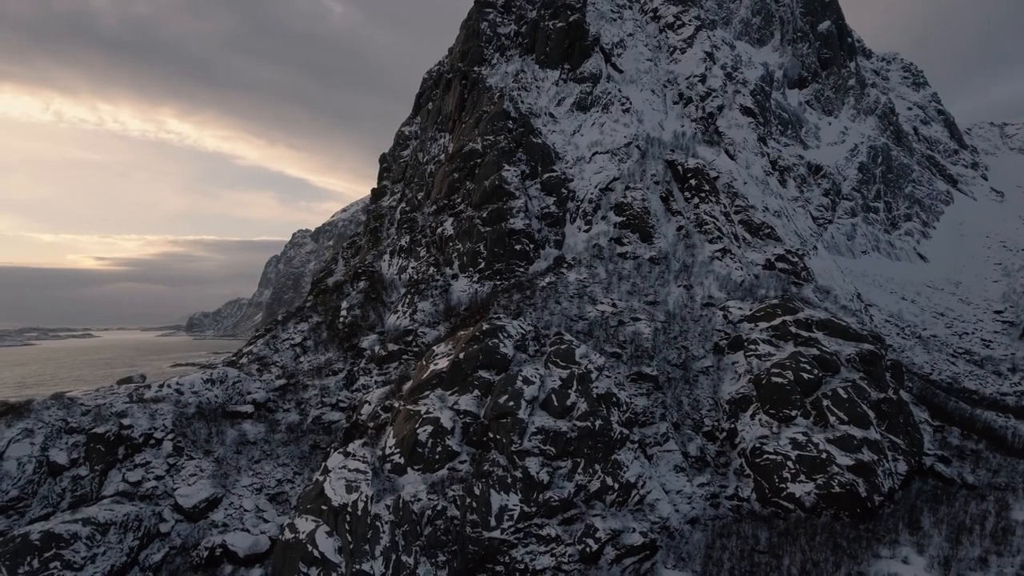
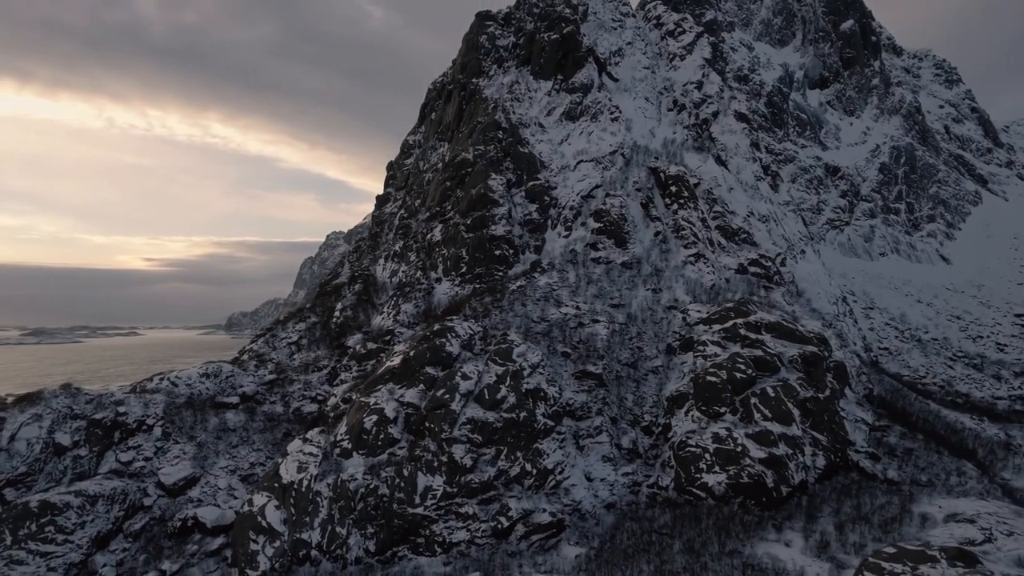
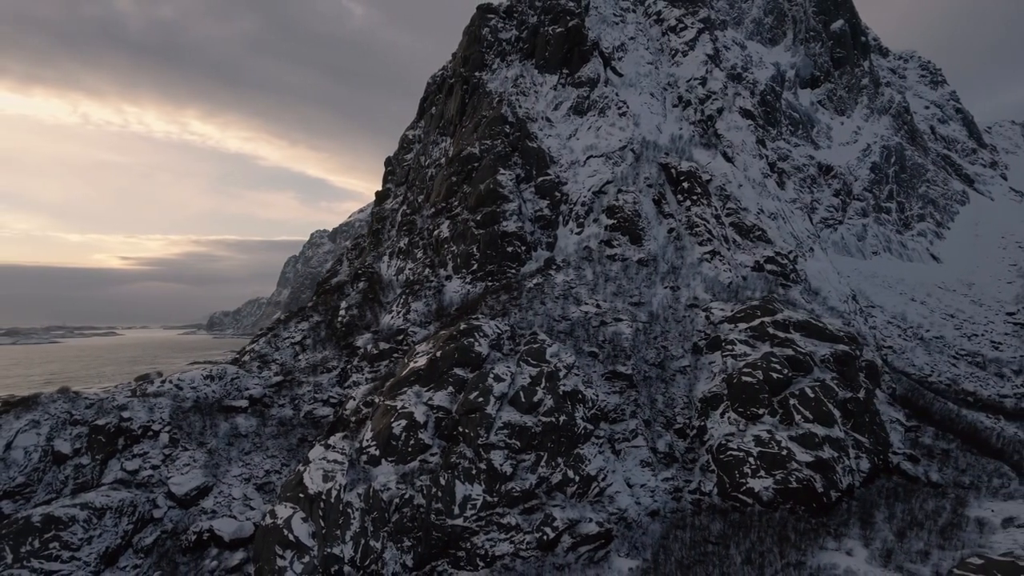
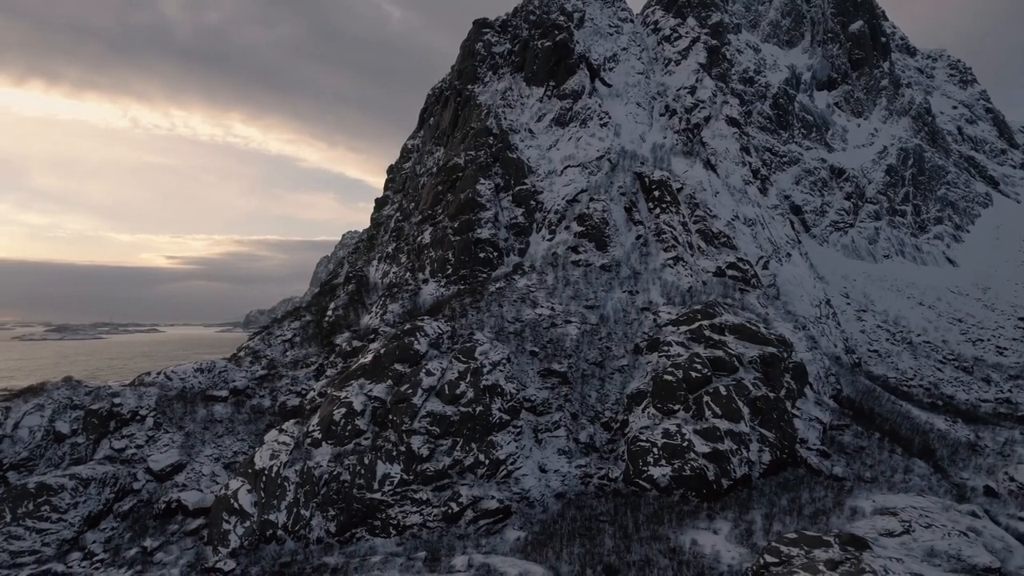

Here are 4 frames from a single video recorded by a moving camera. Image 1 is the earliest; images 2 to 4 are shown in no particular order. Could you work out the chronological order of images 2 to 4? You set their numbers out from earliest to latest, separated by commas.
3, 2, 4
